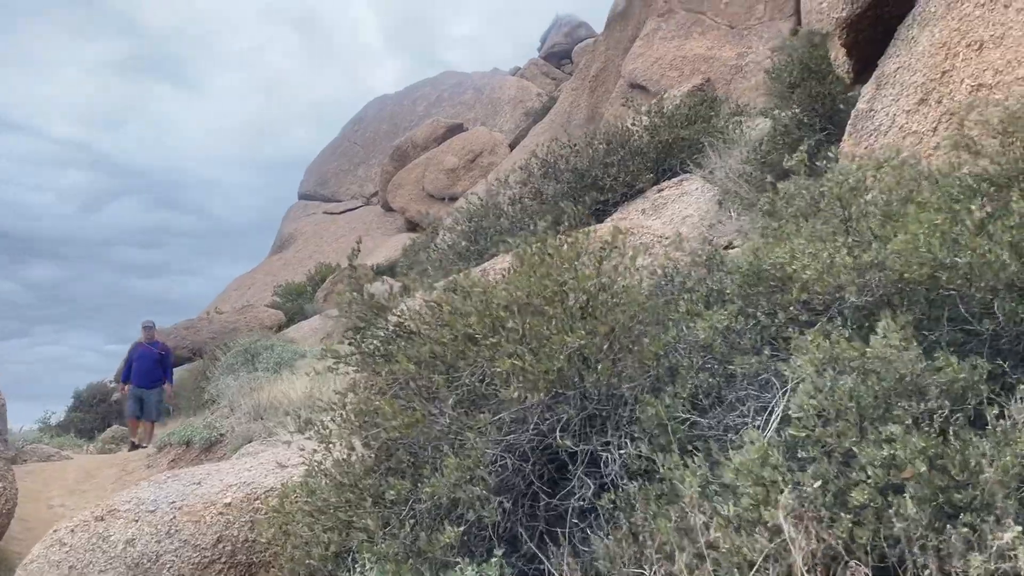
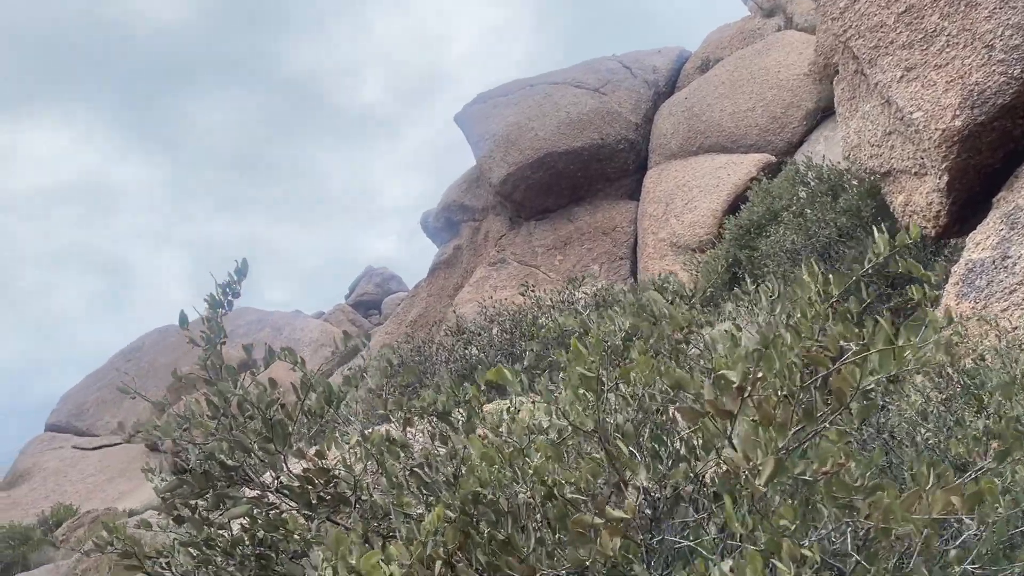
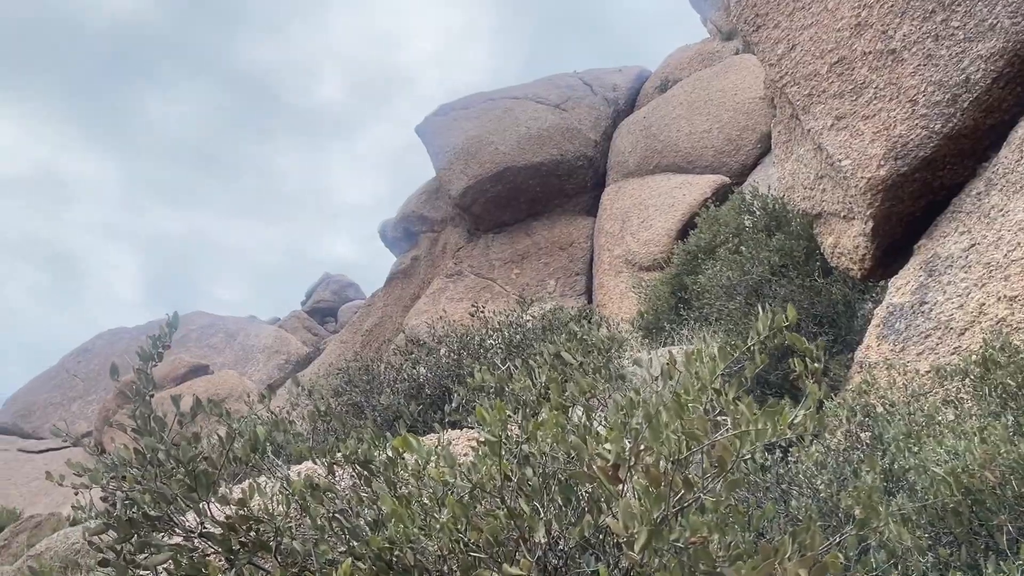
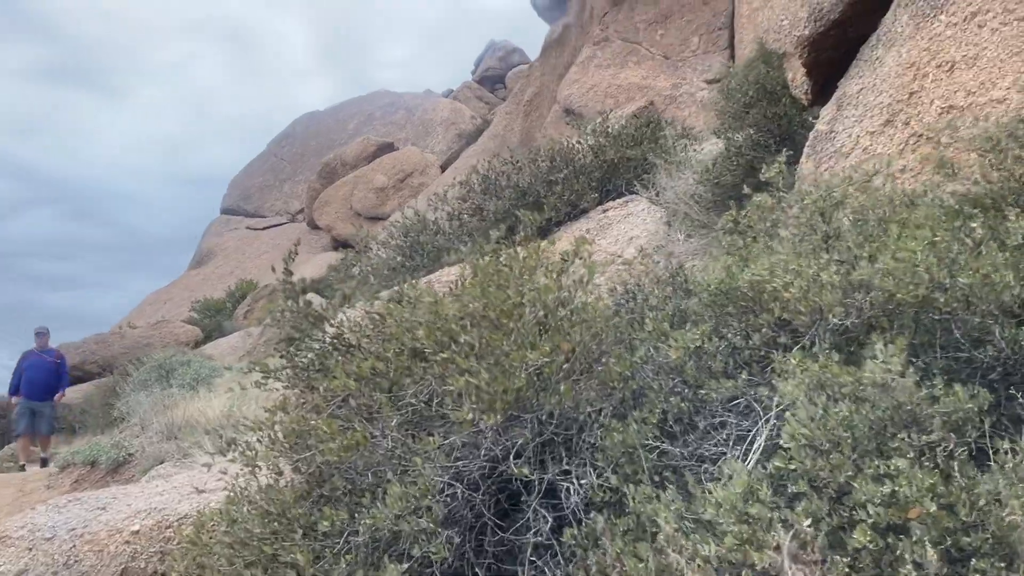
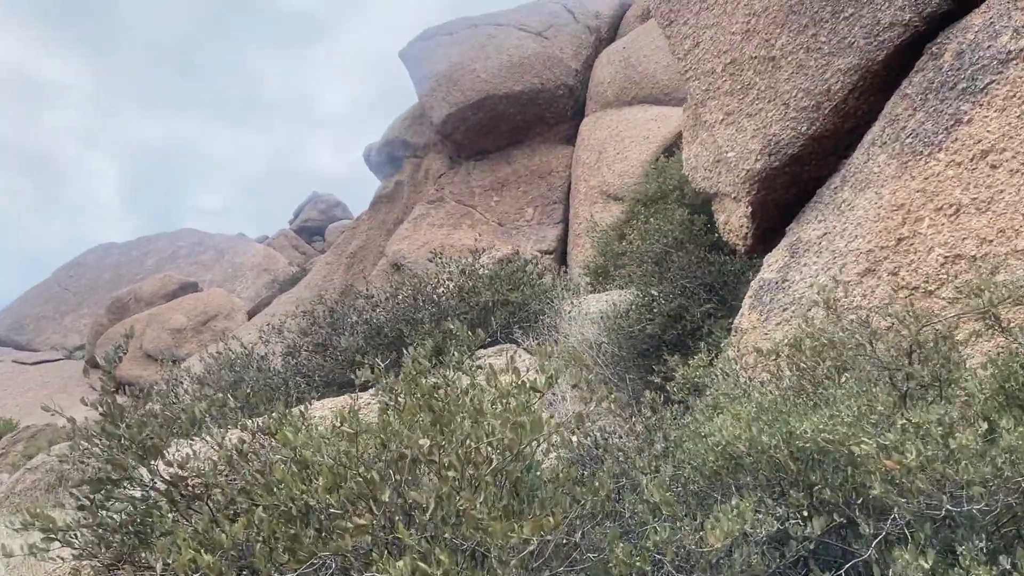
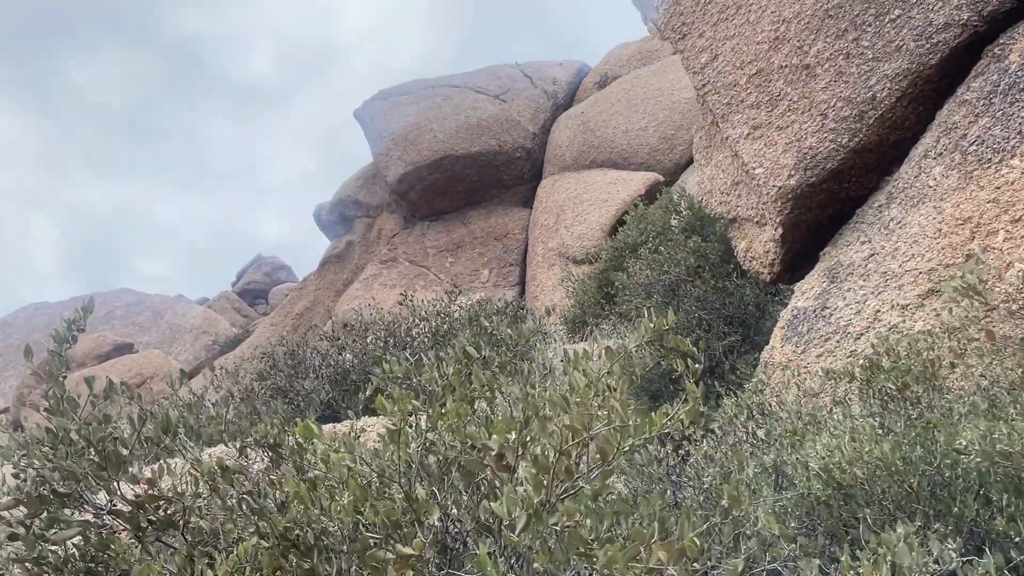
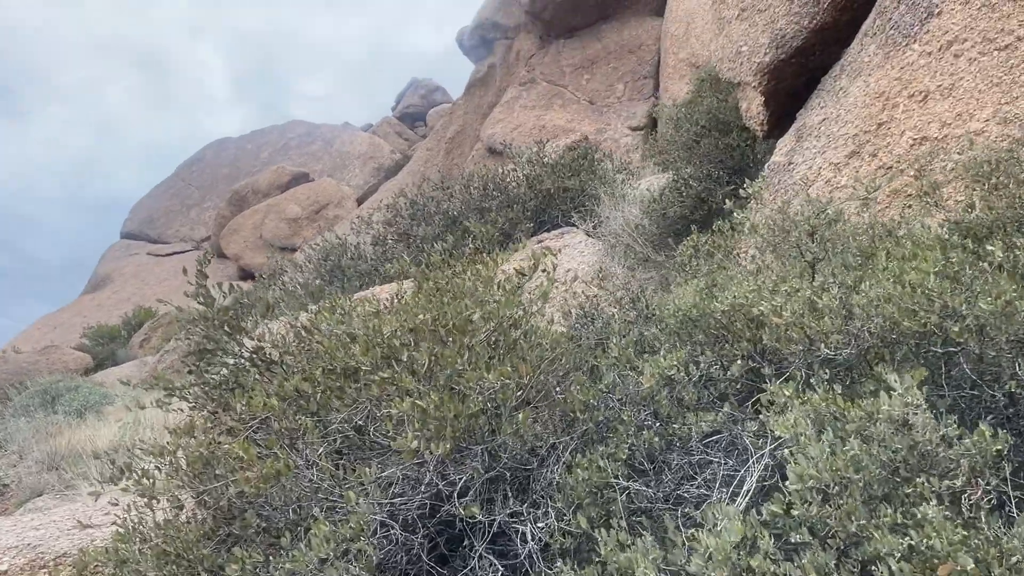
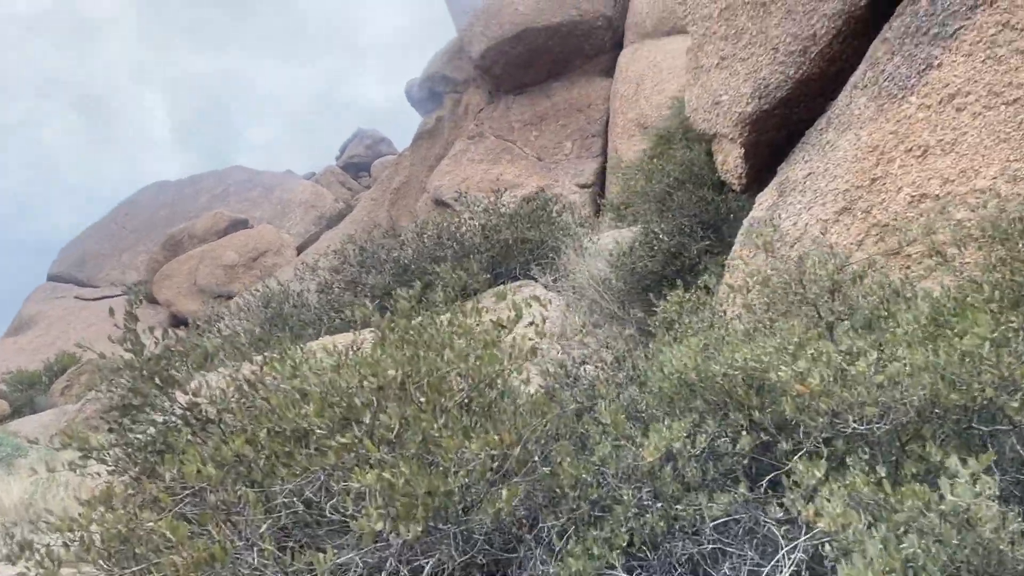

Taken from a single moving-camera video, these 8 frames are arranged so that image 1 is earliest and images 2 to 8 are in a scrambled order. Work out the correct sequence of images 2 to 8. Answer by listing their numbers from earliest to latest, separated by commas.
4, 7, 8, 5, 6, 3, 2
